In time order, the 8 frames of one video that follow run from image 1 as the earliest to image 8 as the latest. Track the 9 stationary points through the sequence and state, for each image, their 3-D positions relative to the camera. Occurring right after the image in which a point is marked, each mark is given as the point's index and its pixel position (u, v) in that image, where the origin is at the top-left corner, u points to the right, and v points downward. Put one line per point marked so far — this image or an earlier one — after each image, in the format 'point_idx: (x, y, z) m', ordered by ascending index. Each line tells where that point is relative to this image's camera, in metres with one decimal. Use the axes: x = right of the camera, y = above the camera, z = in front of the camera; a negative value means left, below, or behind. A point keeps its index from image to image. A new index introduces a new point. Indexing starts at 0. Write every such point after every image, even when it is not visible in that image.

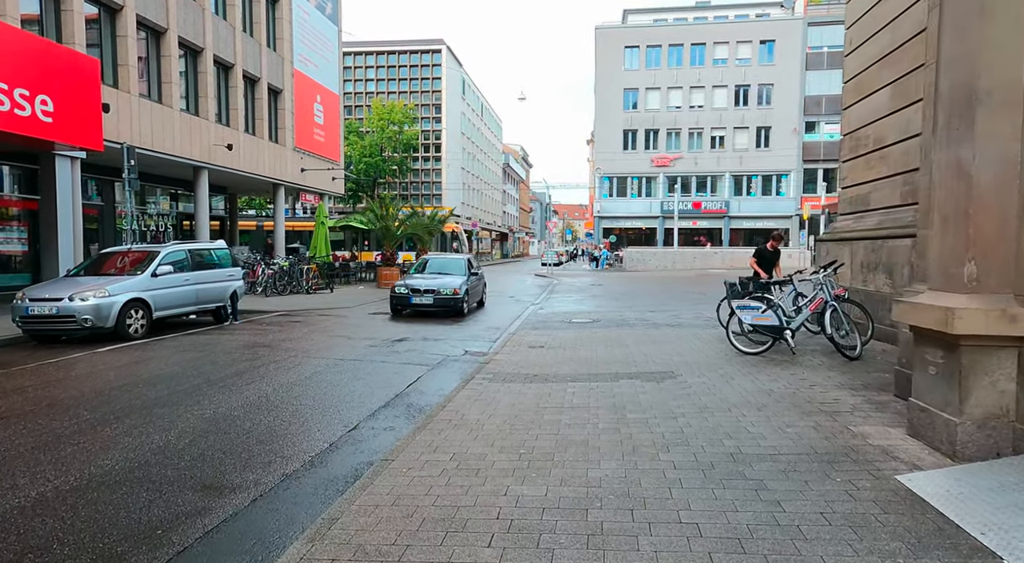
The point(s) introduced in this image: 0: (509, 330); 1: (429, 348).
0: (-0.1, -1.0, +12.2) m
1: (-1.4, -1.2, +10.3) m
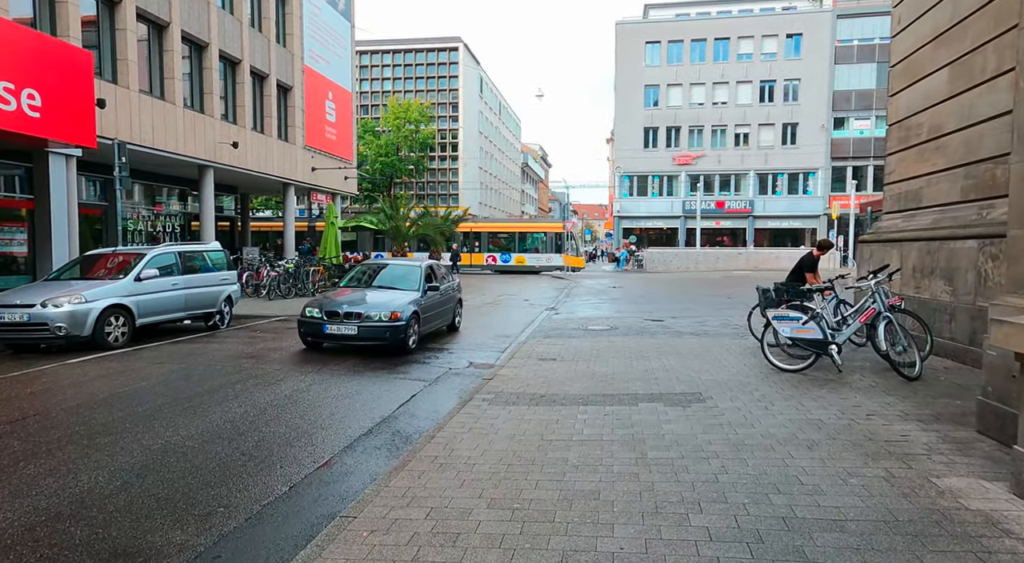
0: (+0.1, -1.1, +11.3) m
1: (-1.3, -1.2, +9.5) m
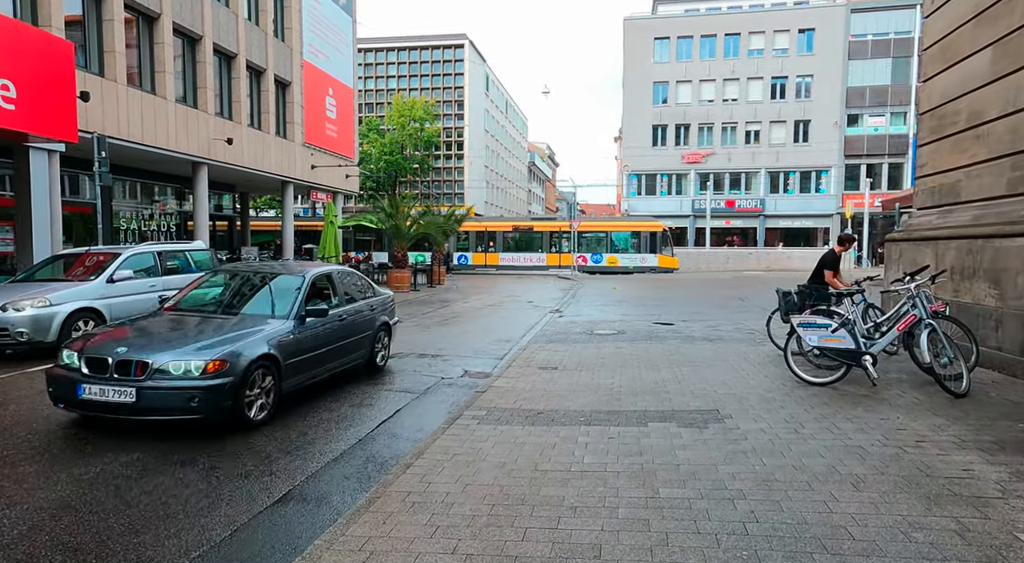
0: (+0.1, -1.1, +10.6) m
1: (-1.3, -1.3, +8.8) m
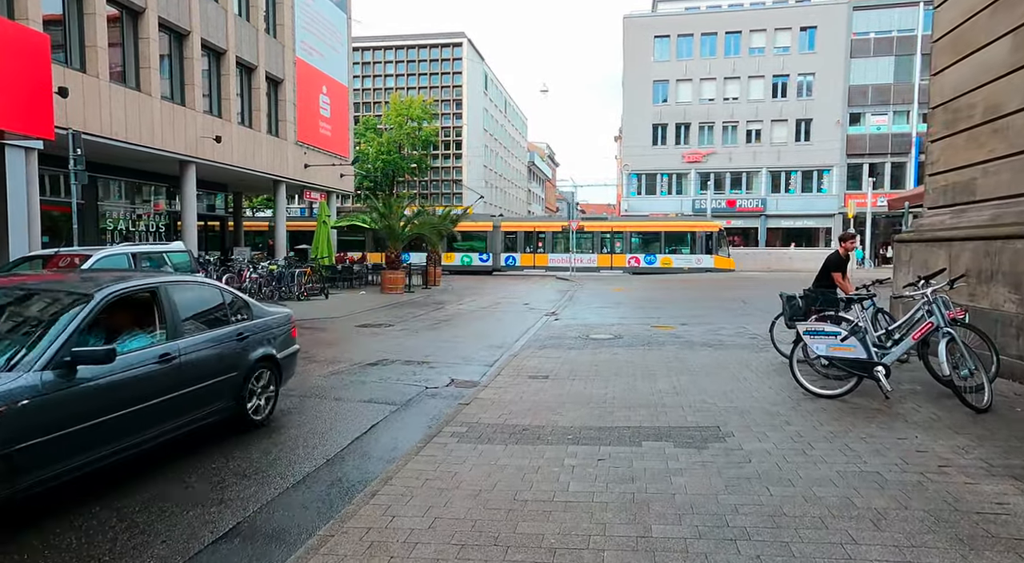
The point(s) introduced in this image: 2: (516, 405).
0: (0.0, -1.2, +10.1) m
1: (-1.4, -1.3, +8.3) m
2: (0.0, -1.3, +6.4) m
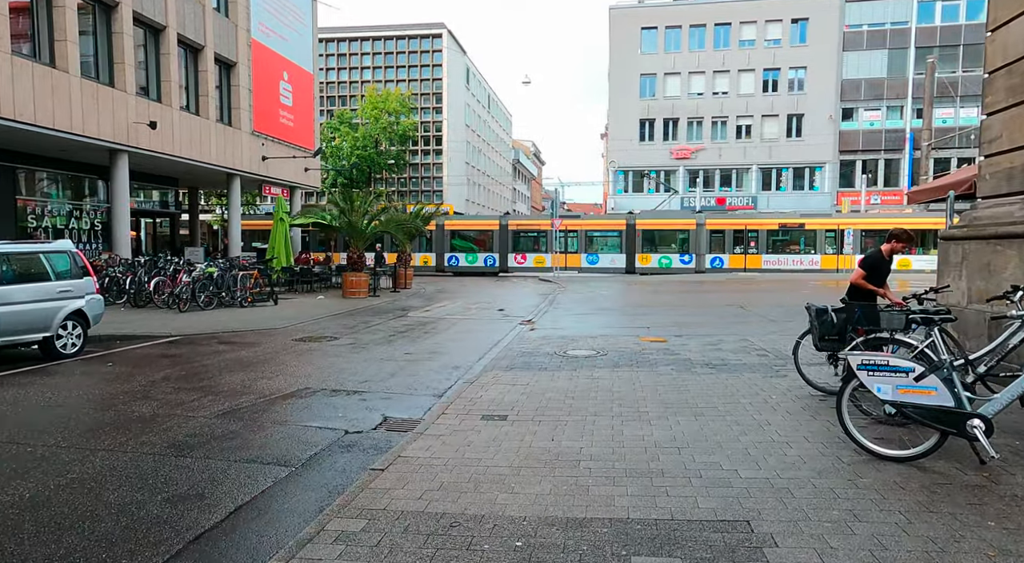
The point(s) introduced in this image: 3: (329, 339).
0: (-0.6, -1.3, +8.2) m
1: (-2.0, -1.4, +6.4) m
2: (-0.4, -1.4, +4.5) m
3: (-3.3, -1.1, +11.1) m
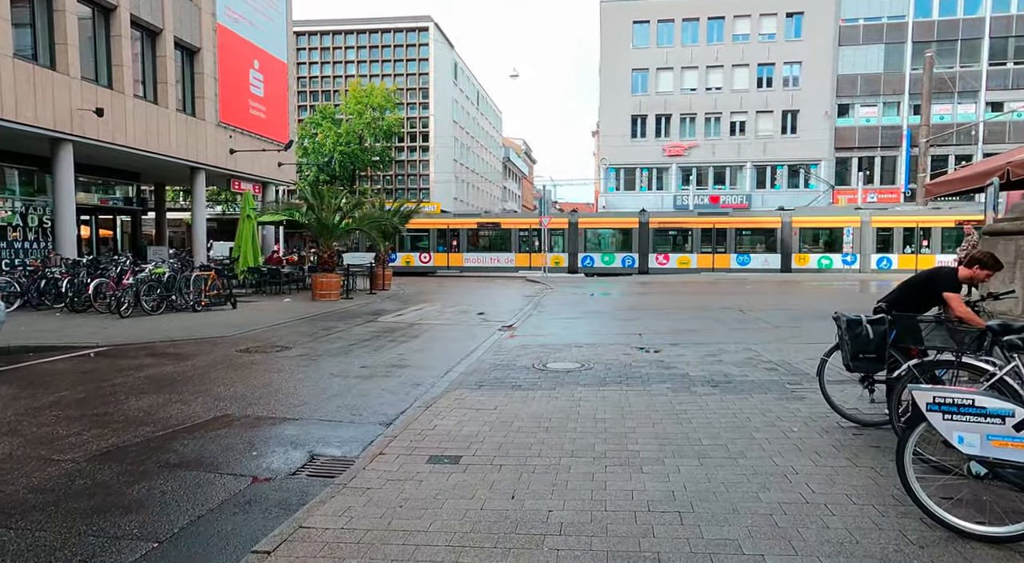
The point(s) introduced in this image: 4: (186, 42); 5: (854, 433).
0: (-1.0, -1.3, +7.0) m
1: (-2.3, -1.4, +5.1) m
2: (-0.8, -1.4, +3.2) m
3: (-3.8, -1.1, +9.8) m
4: (-10.3, +7.6, +19.1) m
5: (+2.8, -1.2, +4.9) m
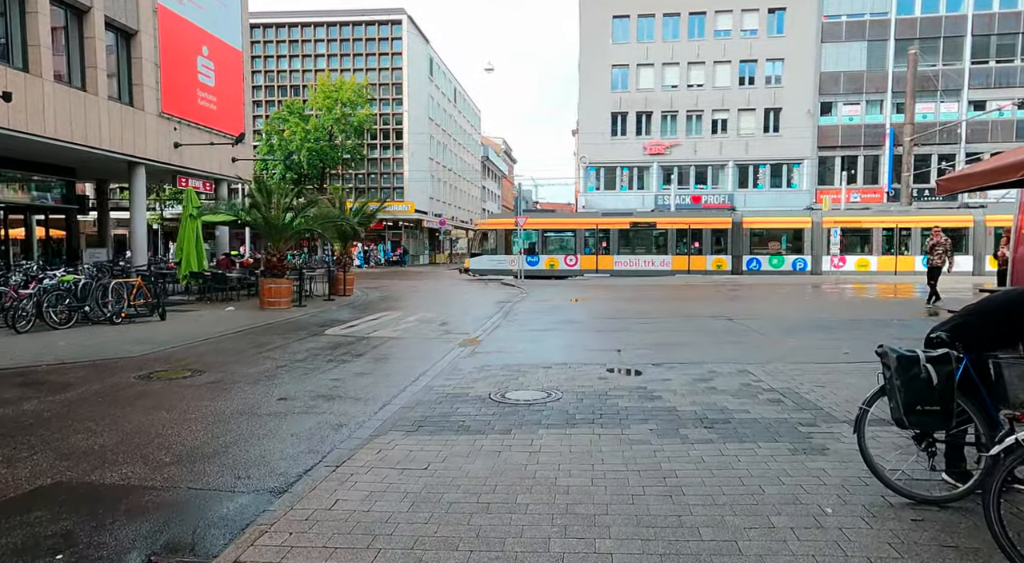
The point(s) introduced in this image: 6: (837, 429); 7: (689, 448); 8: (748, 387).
0: (-1.5, -1.5, +5.4) m
1: (-2.8, -1.6, +3.5) m
2: (-1.2, -1.6, +1.7) m
3: (-4.4, -1.3, +8.2) m
4: (-11.2, +7.4, +17.3) m
5: (+2.3, -1.4, +3.5) m
6: (+2.9, -1.3, +5.3) m
7: (+1.5, -1.4, +5.1) m
8: (+2.8, -1.2, +7.2) m
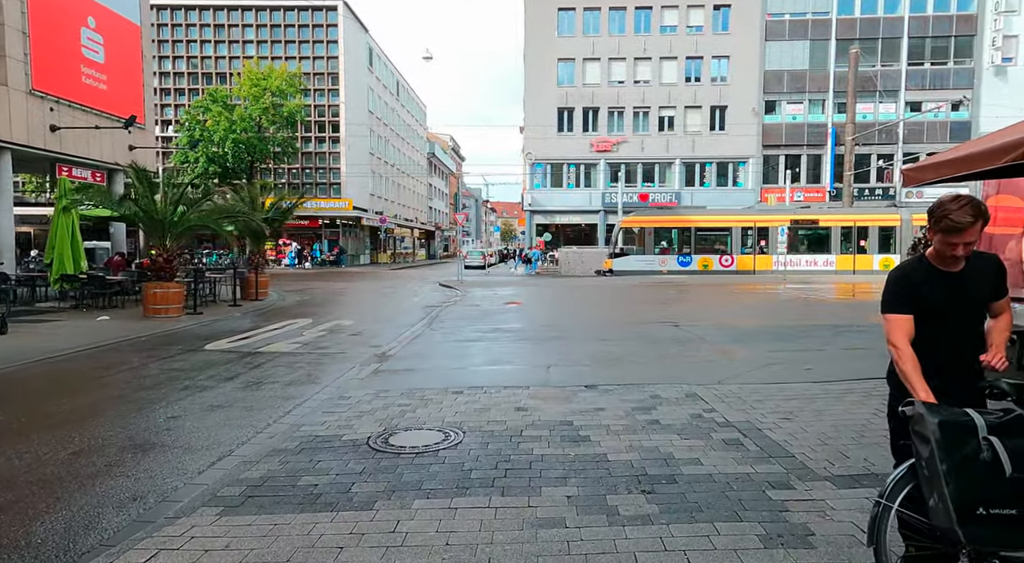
0: (-2.4, -1.5, +3.6) m
1: (-3.5, -1.7, +1.6) m
2: (-1.8, -1.7, -0.1) m
3: (-5.5, -1.3, +6.1) m
4: (-13.0, +7.3, +14.7) m
5: (+1.6, -1.4, +2.0) m
6: (+2.0, -1.4, +3.9) m
7: (+0.6, -1.5, +3.6) m
8: (+1.8, -1.3, +5.7) m
